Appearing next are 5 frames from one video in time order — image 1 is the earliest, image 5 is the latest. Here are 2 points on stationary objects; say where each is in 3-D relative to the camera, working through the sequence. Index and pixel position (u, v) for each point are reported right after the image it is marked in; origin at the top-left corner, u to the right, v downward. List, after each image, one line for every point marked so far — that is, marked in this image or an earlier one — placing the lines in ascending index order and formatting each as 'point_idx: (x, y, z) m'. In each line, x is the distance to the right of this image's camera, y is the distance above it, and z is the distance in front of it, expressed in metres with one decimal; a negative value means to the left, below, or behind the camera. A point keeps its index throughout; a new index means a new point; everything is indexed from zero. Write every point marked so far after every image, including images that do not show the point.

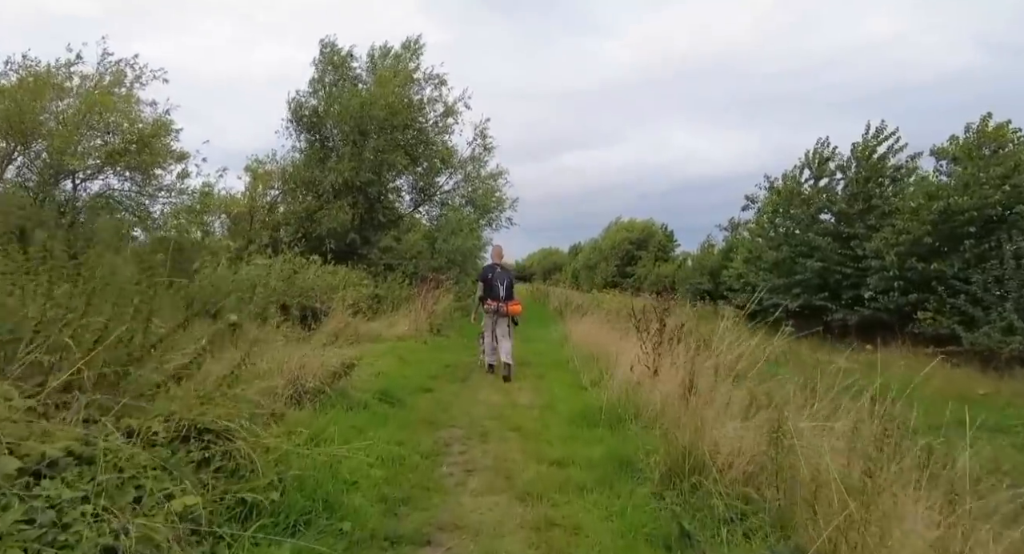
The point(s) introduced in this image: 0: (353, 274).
0: (-4.2, 0.0, +17.2) m
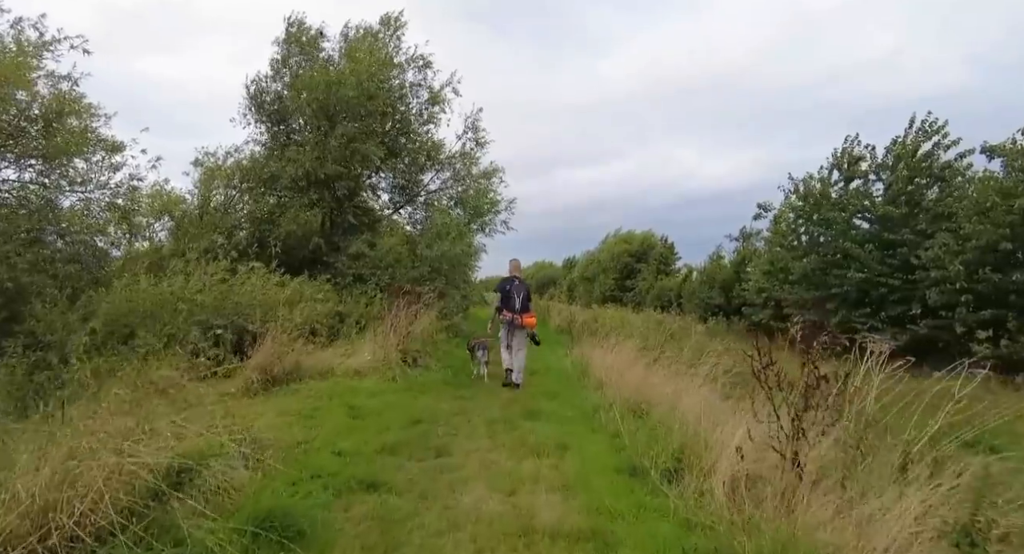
0: (-4.3, -0.2, +13.8) m
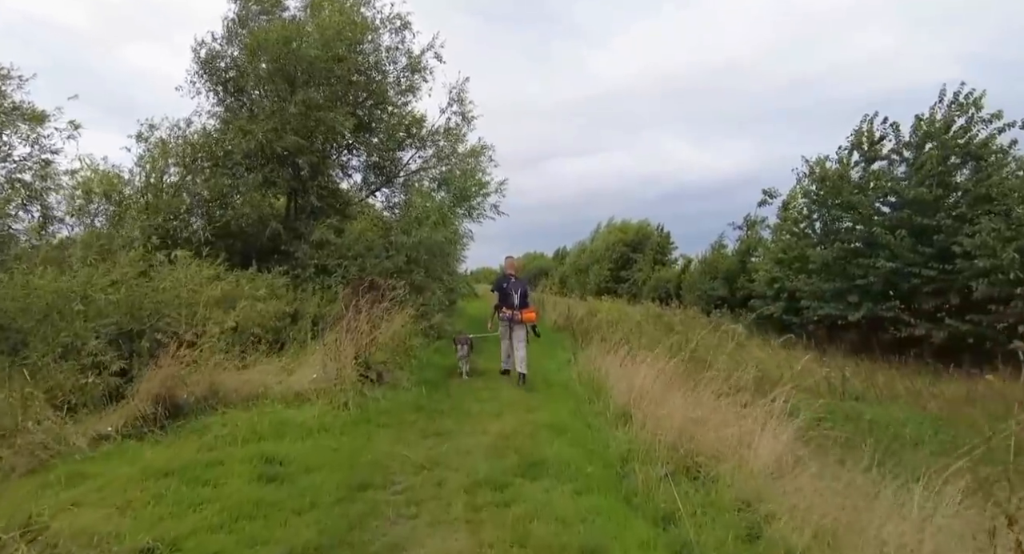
0: (-4.4, -0.1, +11.4) m
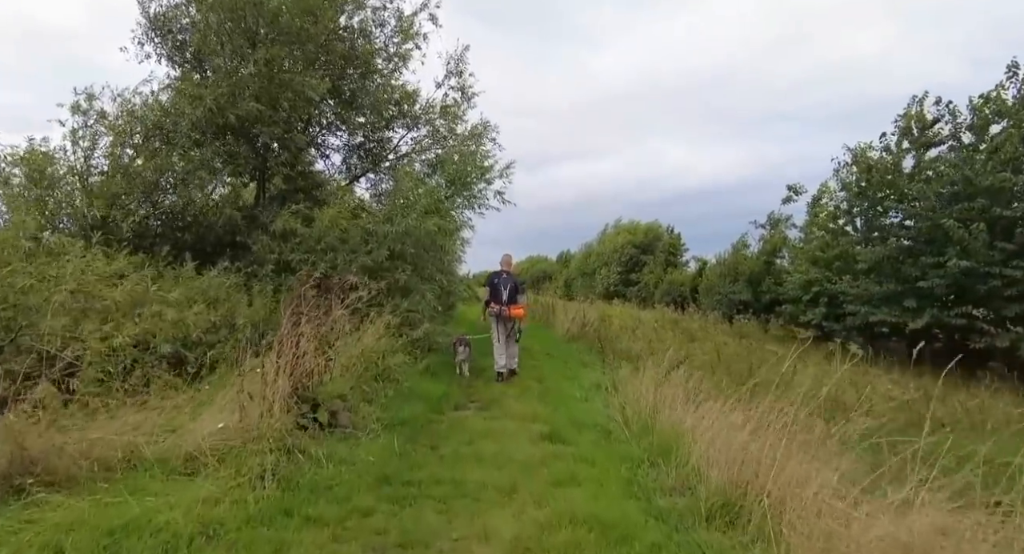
0: (-4.3, -0.1, +8.7) m
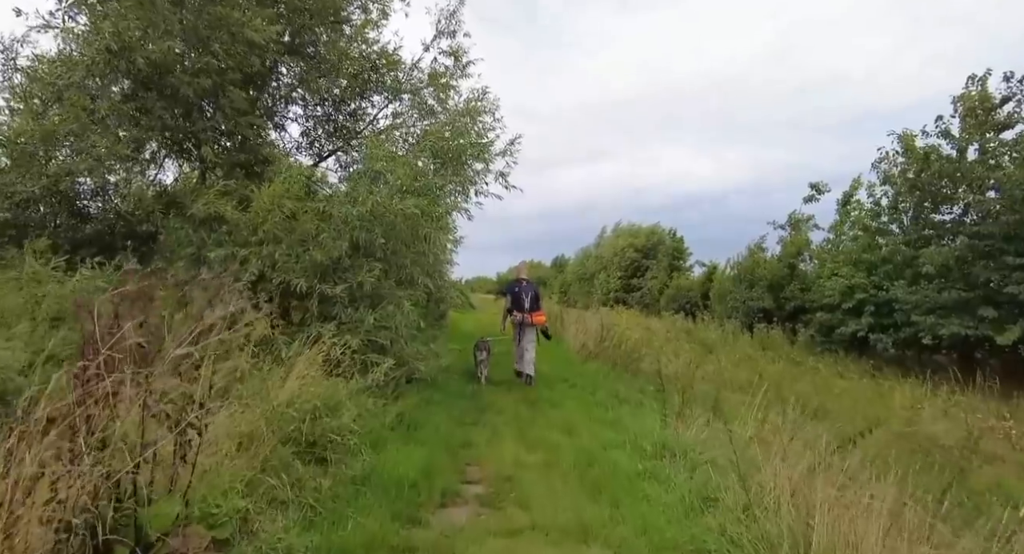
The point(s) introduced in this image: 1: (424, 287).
0: (-4.1, -0.1, +5.6) m
1: (-1.2, -0.1, +9.2) m
